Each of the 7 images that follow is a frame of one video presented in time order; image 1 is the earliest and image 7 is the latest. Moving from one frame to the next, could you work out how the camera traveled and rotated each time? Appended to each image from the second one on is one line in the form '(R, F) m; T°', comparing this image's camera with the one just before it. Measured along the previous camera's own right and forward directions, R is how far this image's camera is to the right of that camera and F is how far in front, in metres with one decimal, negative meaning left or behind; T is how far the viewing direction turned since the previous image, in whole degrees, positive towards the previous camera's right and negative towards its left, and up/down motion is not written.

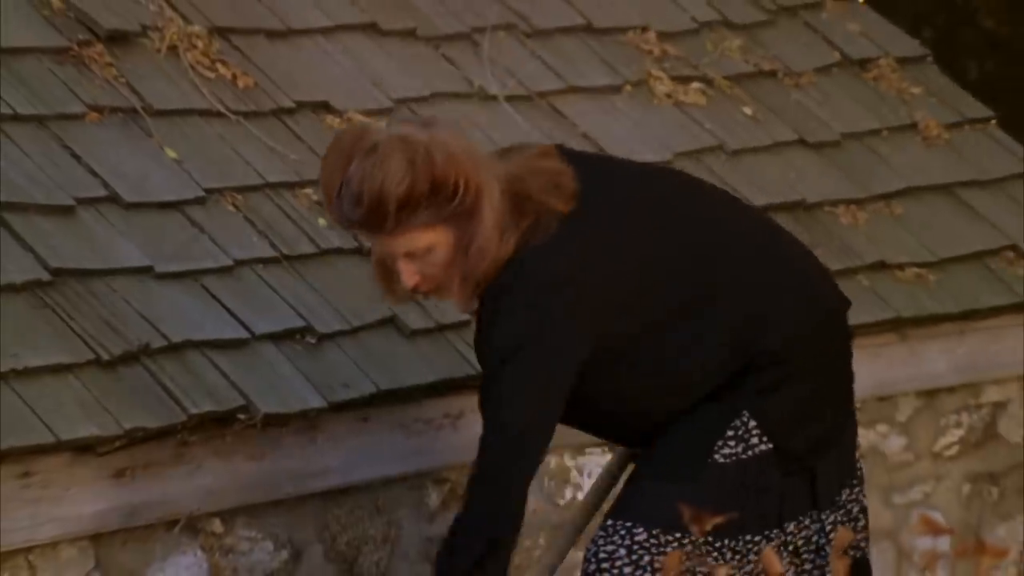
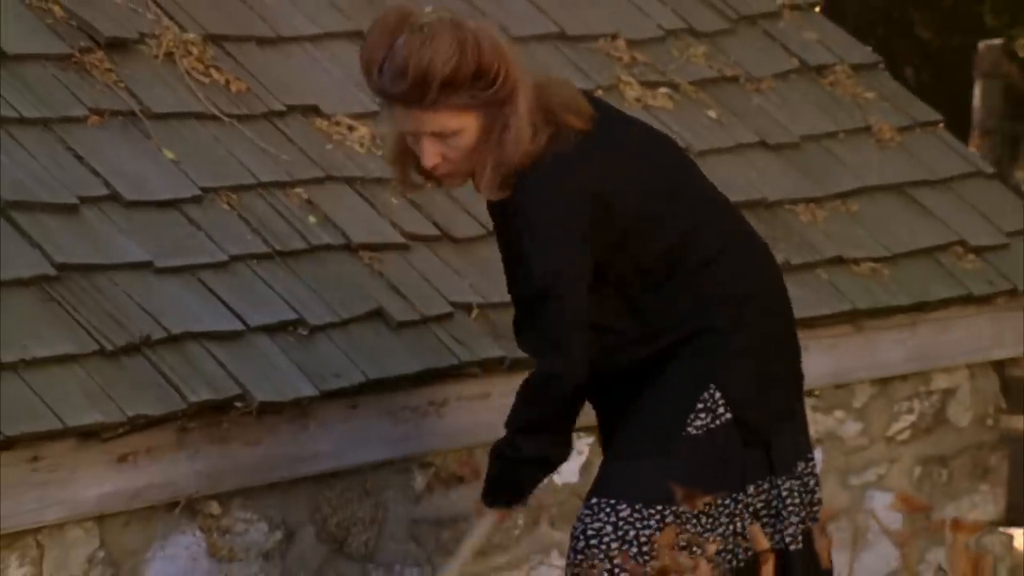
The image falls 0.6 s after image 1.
(+0.1, -0.2) m; 0°
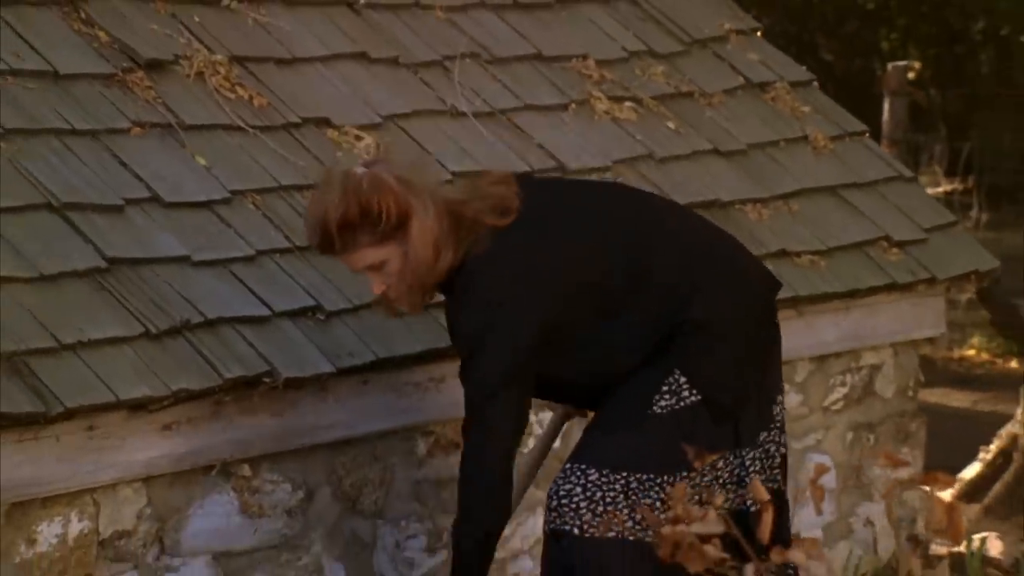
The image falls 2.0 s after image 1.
(-0.2, -0.4) m; +3°
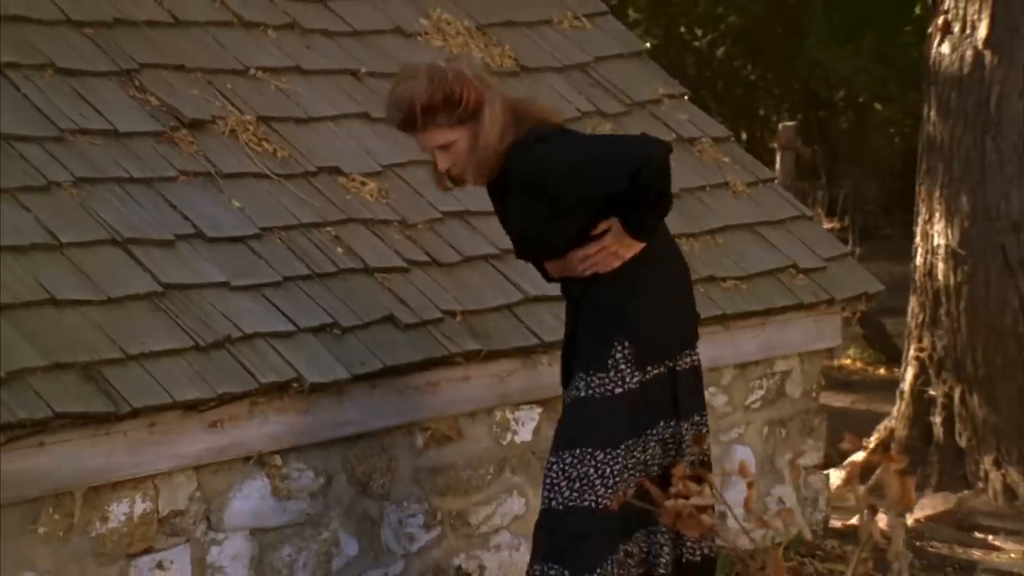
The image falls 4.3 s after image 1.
(-0.3, -0.7) m; +5°
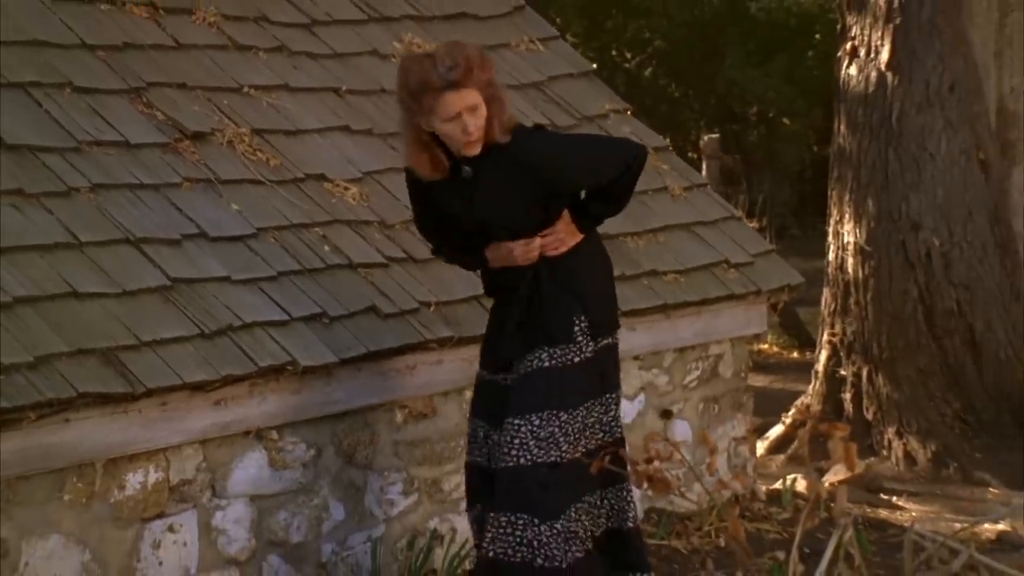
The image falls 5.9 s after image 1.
(-0.2, -0.5) m; +4°
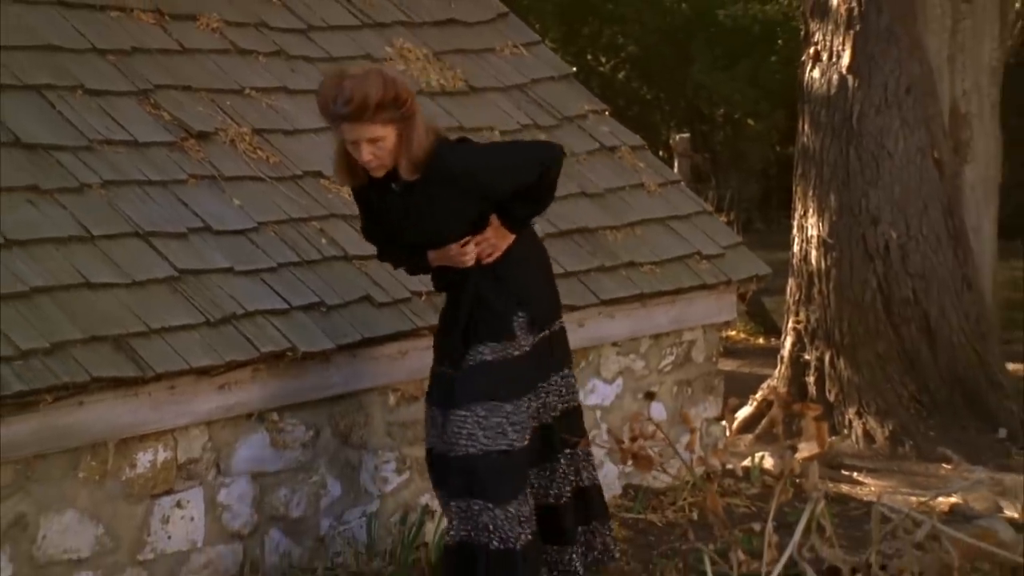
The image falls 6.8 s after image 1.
(-0.1, -0.3) m; +1°
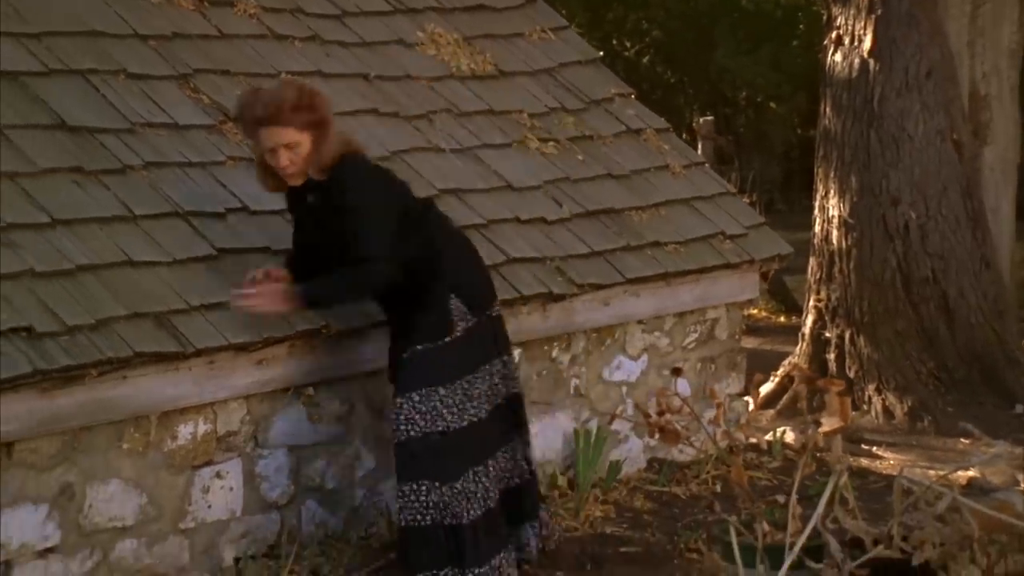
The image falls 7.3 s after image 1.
(0.0, -0.1) m; -1°
